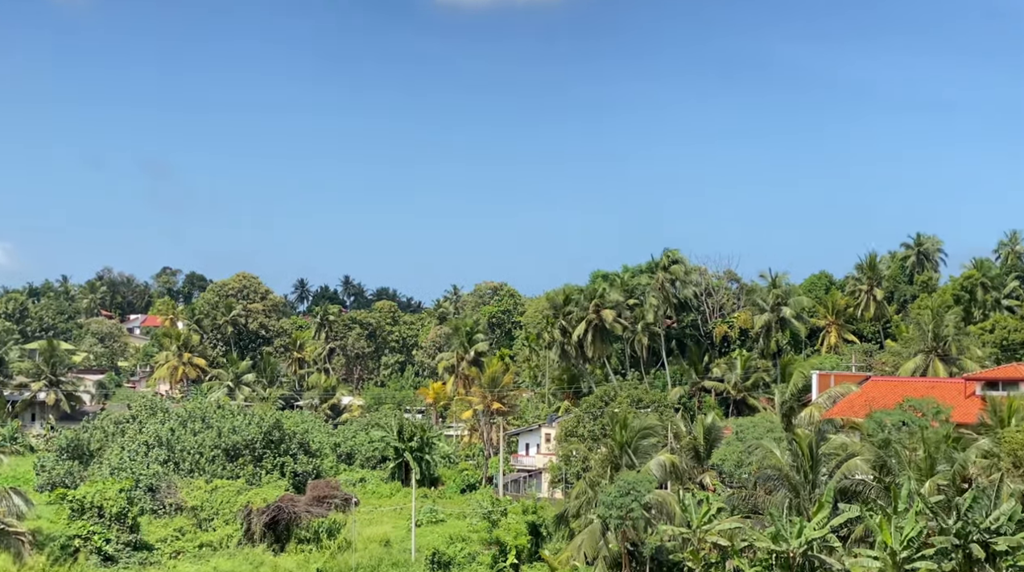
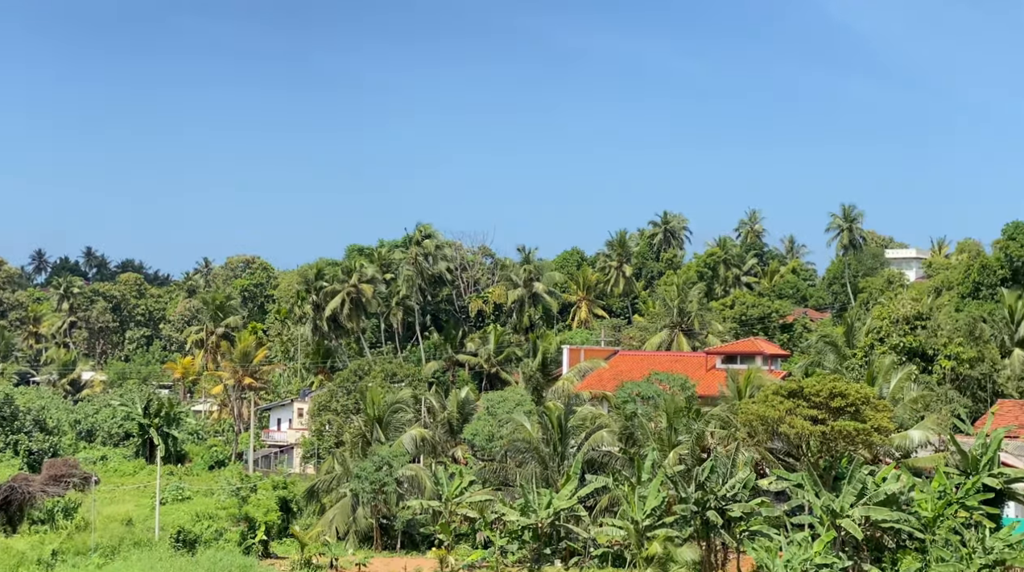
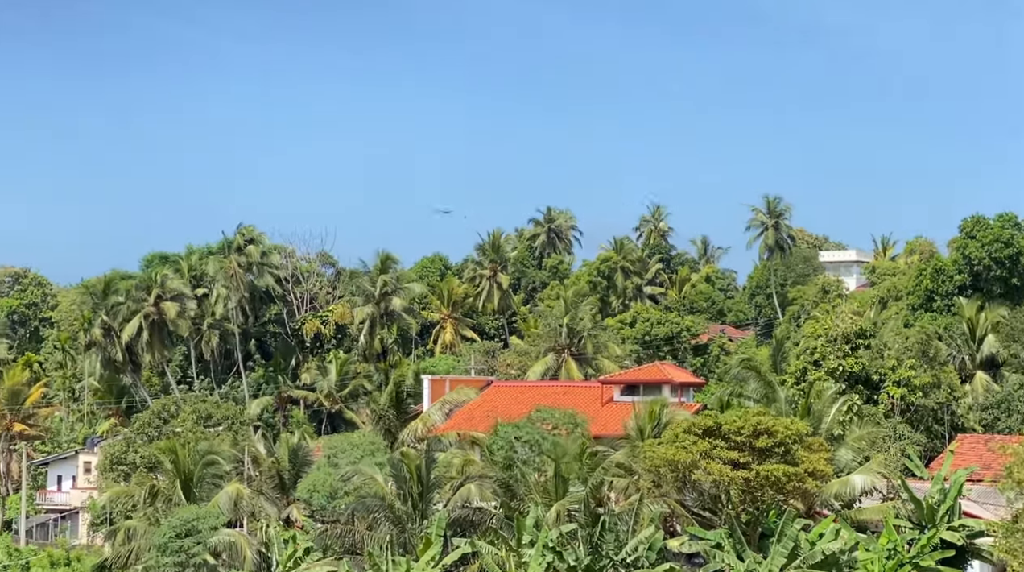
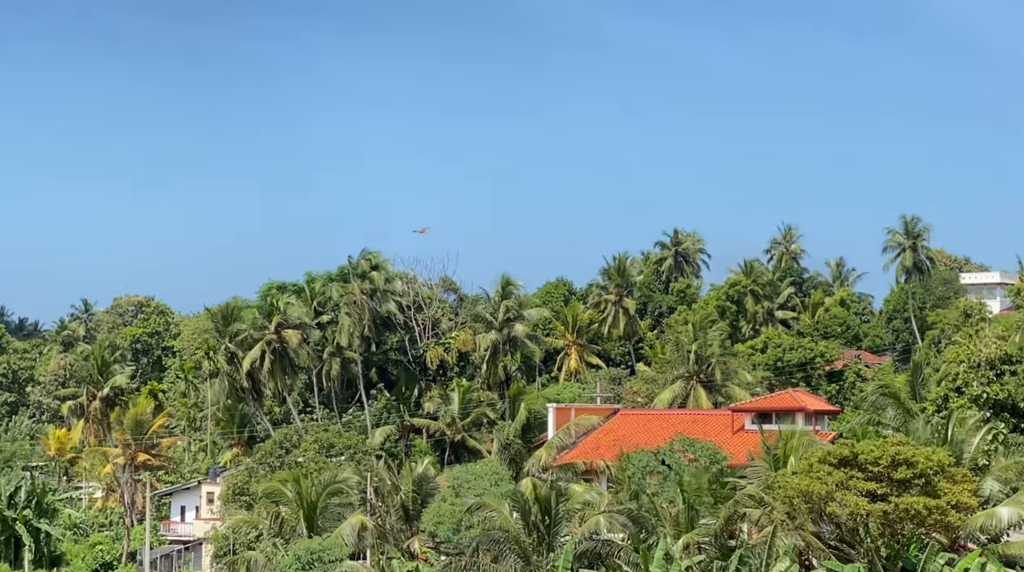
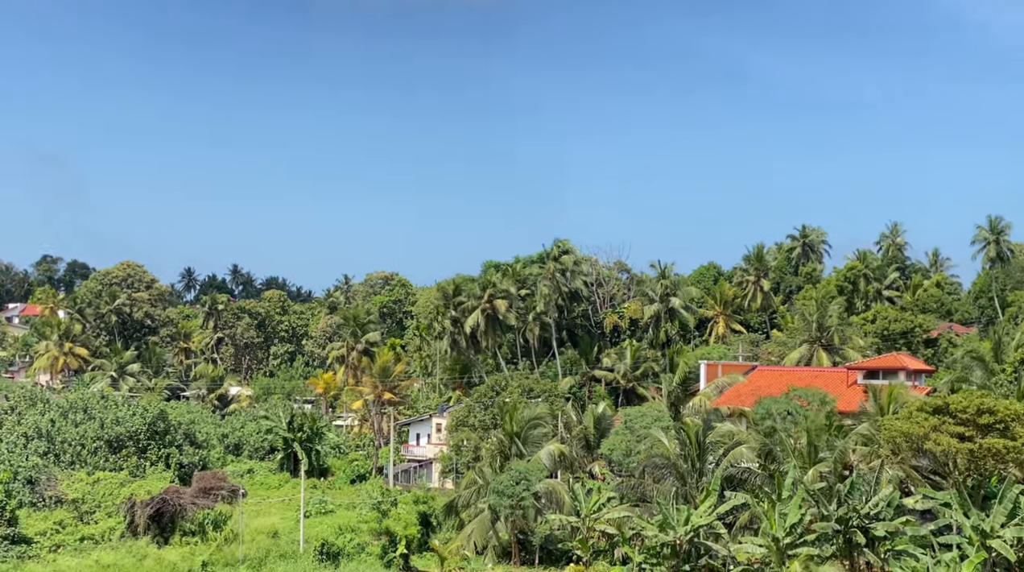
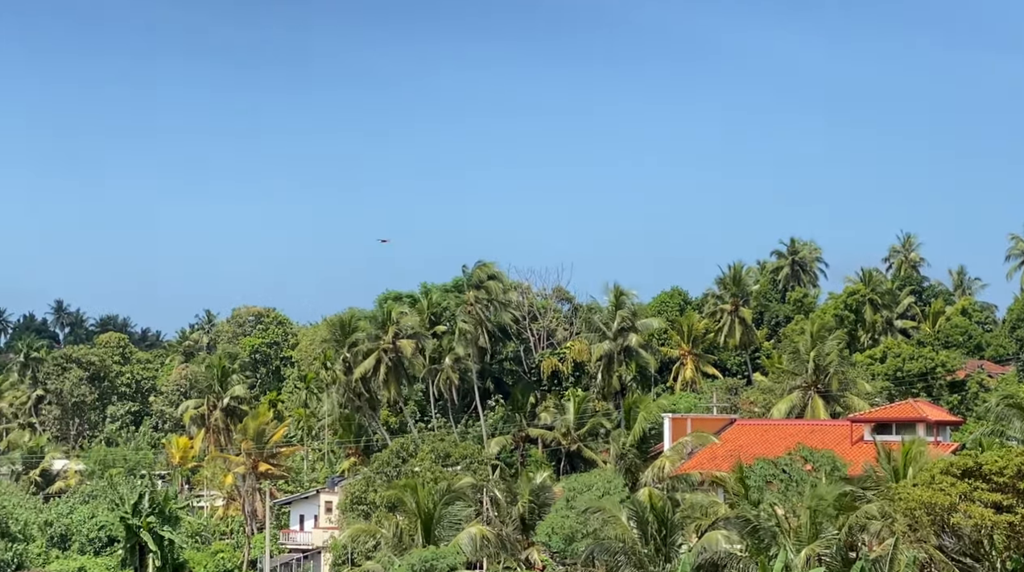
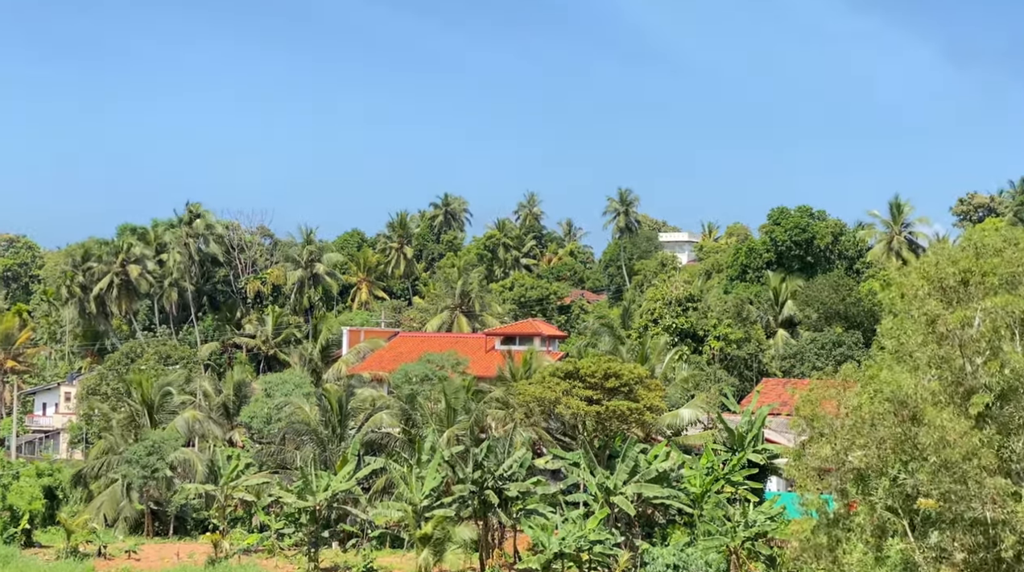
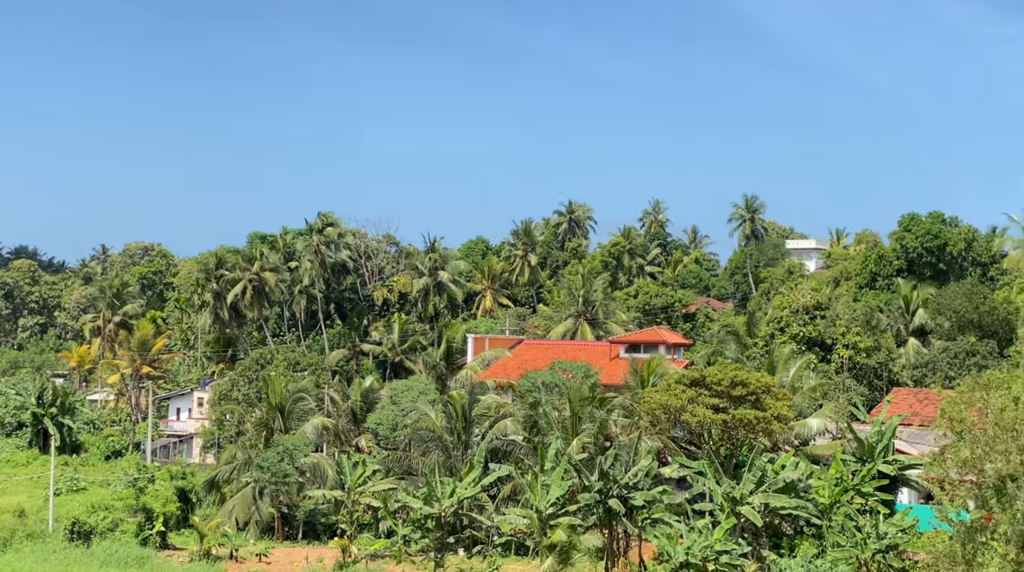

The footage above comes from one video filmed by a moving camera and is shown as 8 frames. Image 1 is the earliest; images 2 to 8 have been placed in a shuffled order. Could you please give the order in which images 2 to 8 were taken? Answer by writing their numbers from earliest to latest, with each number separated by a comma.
5, 2, 8, 7, 3, 4, 6
